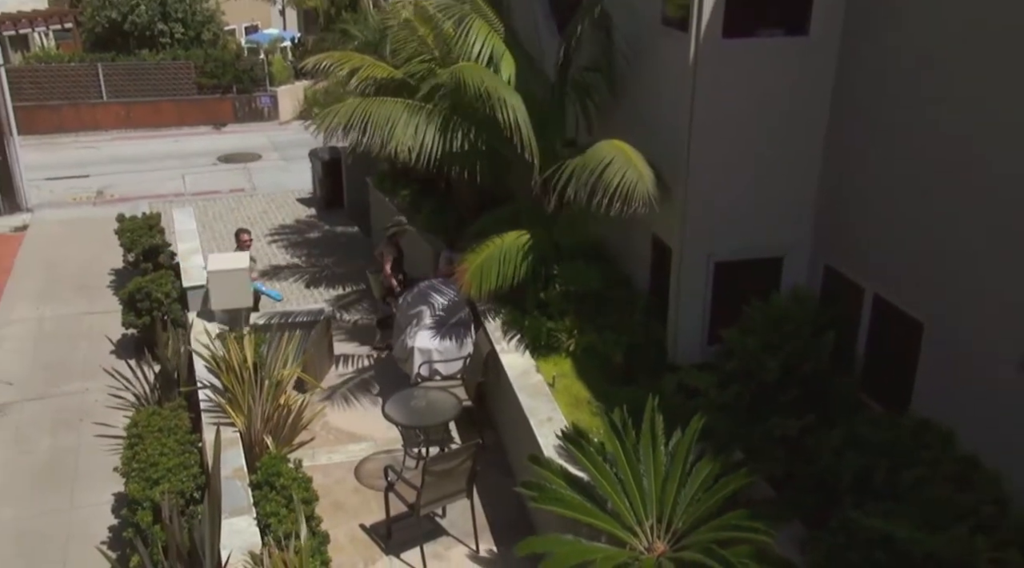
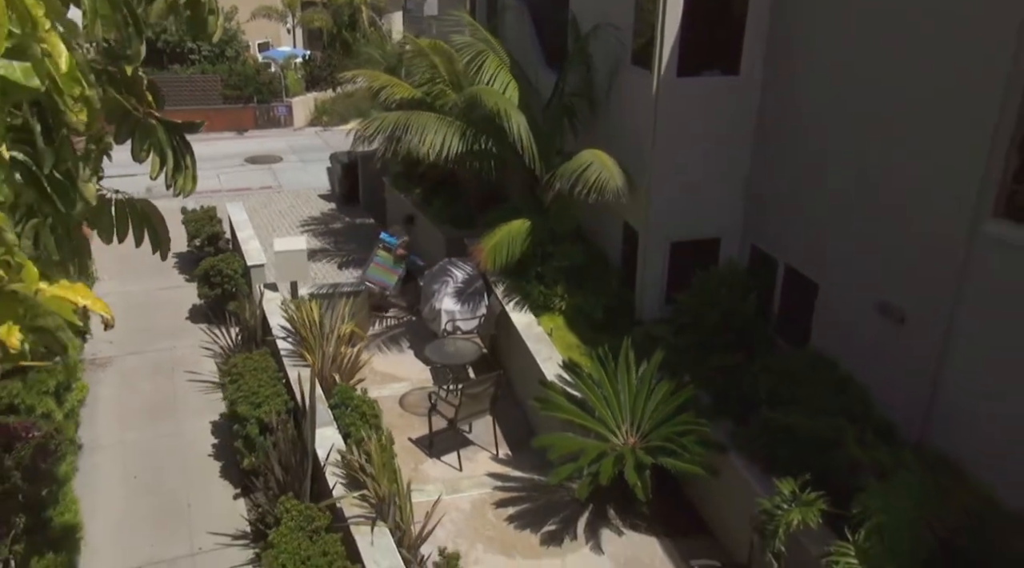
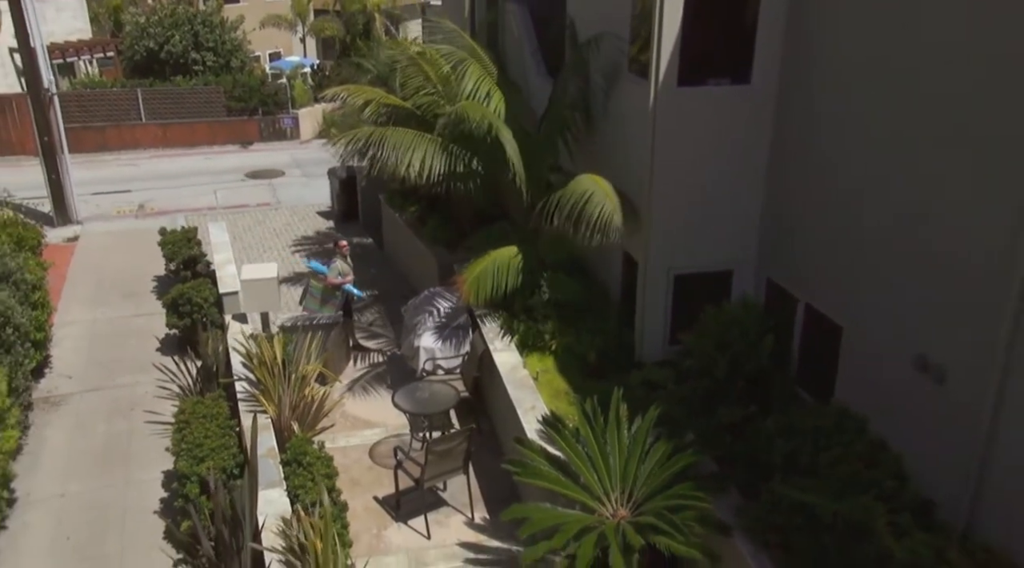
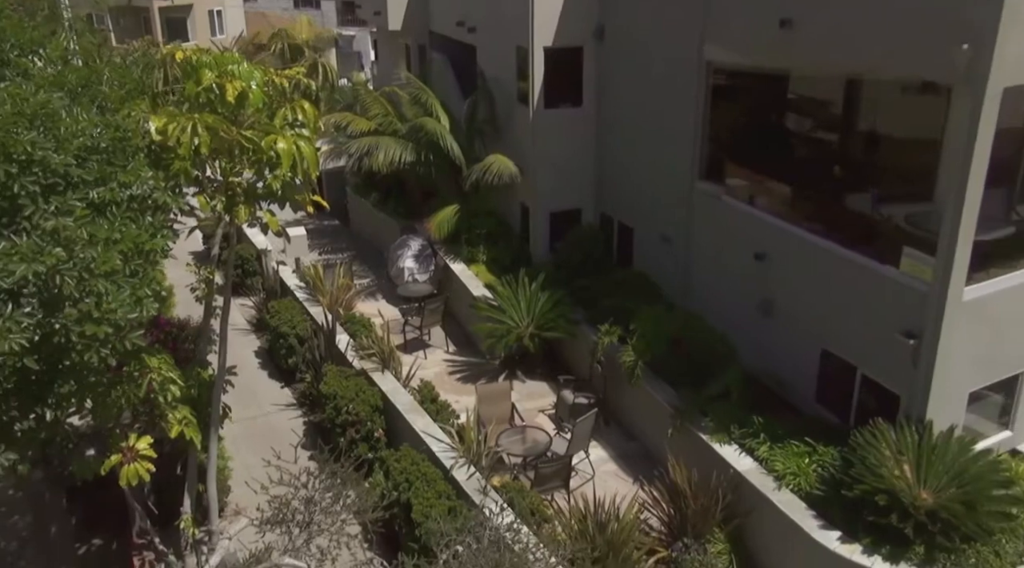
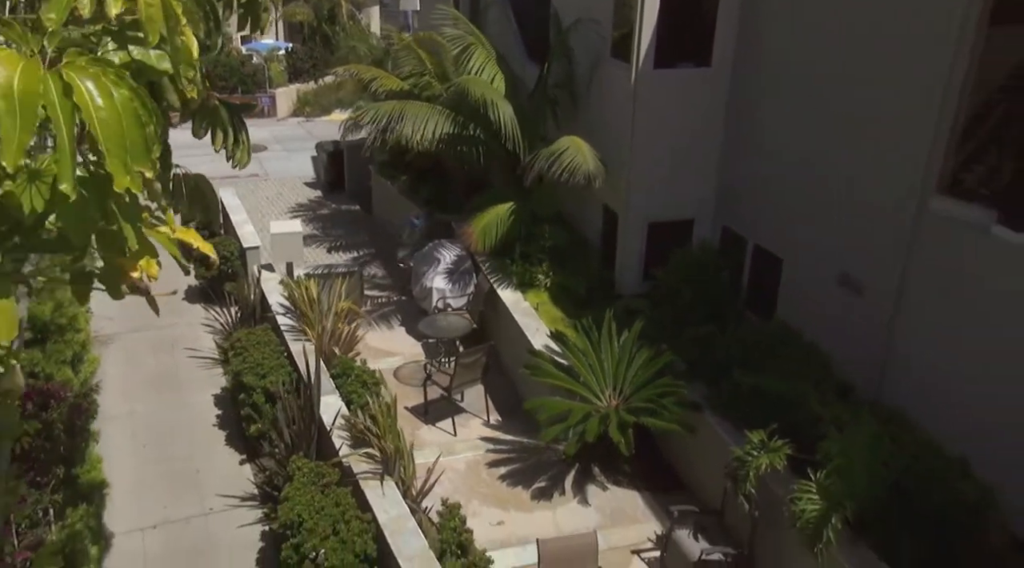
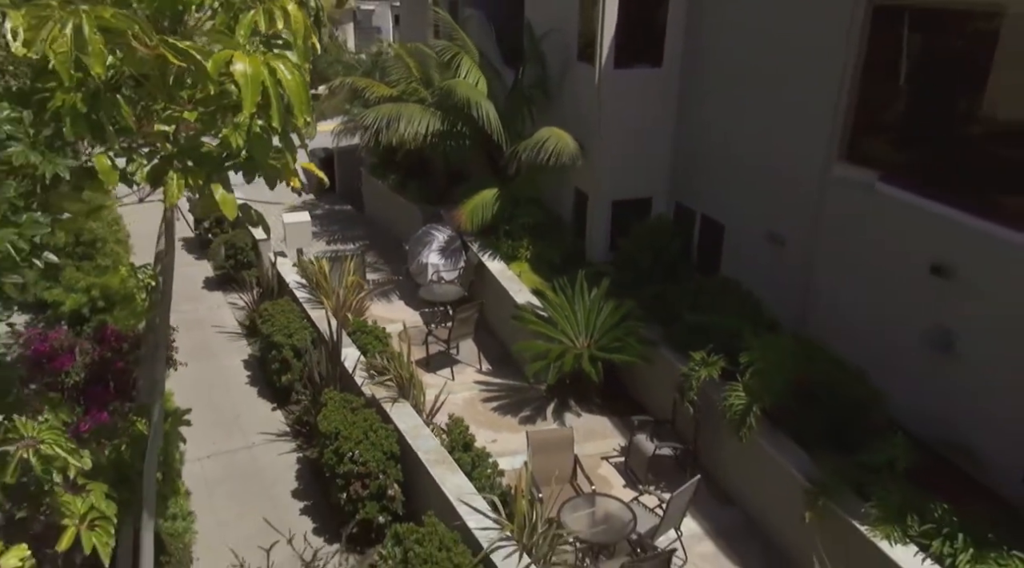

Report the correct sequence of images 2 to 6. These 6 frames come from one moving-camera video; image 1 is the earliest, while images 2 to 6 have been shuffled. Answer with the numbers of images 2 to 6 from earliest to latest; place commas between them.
3, 2, 5, 6, 4
